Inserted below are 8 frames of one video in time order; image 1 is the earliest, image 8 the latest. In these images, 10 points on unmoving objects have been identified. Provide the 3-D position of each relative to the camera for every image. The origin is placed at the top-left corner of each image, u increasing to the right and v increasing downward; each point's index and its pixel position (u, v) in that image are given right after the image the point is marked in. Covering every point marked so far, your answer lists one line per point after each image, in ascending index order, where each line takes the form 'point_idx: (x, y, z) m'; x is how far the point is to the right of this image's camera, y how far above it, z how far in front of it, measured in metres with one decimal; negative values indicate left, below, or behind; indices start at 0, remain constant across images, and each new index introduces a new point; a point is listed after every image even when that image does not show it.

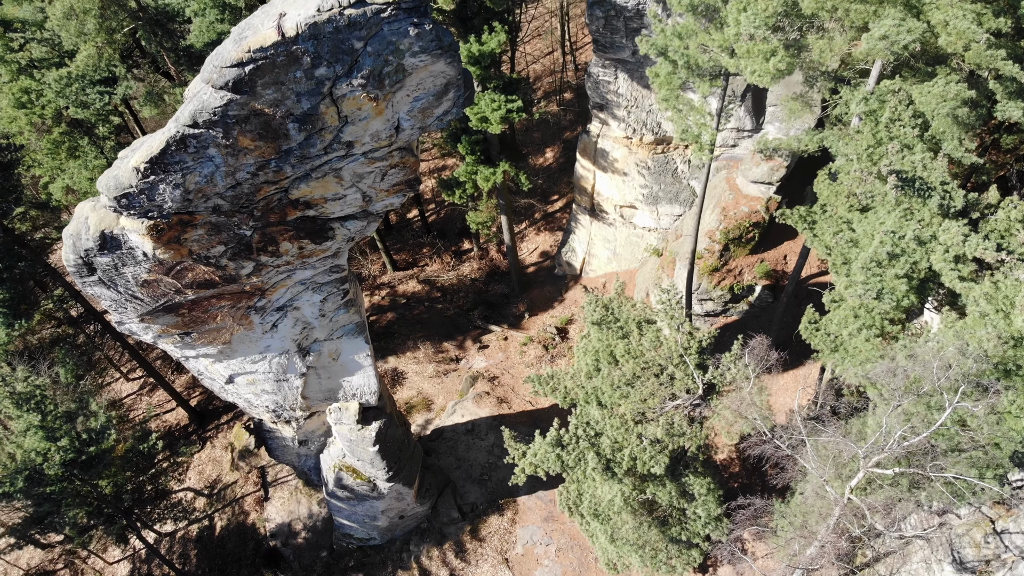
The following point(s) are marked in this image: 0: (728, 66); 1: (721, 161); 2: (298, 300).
0: (+2.9, +3.0, +11.0) m
1: (+3.9, +2.3, +15.5) m
2: (-3.1, -0.1, +11.7) m
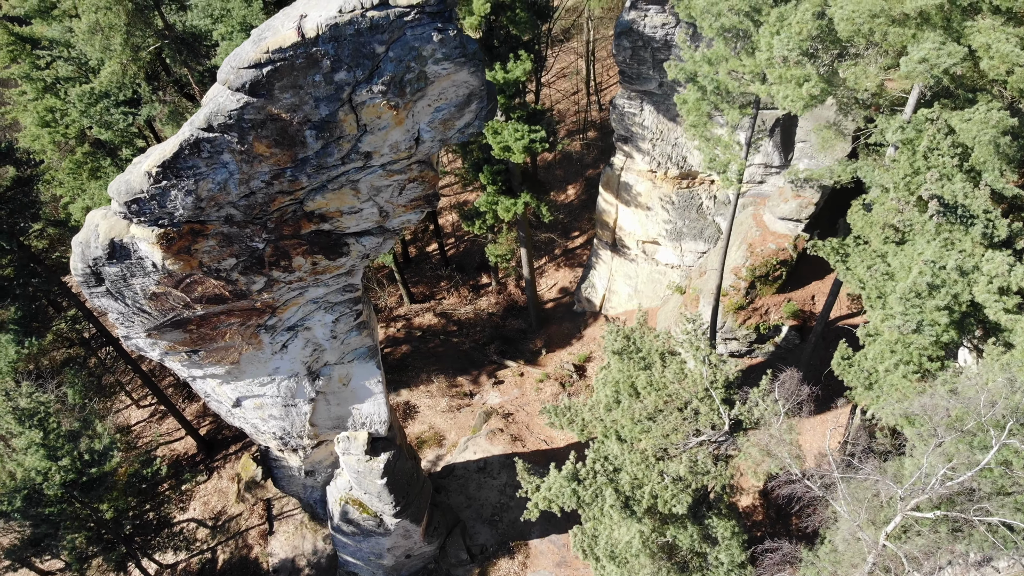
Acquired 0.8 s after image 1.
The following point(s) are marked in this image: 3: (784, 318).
0: (+3.2, +2.5, +10.7) m
1: (+4.3, +1.6, +15.1) m
2: (-2.8, -0.4, +11.4) m
3: (+4.9, -0.6, +15.0) m
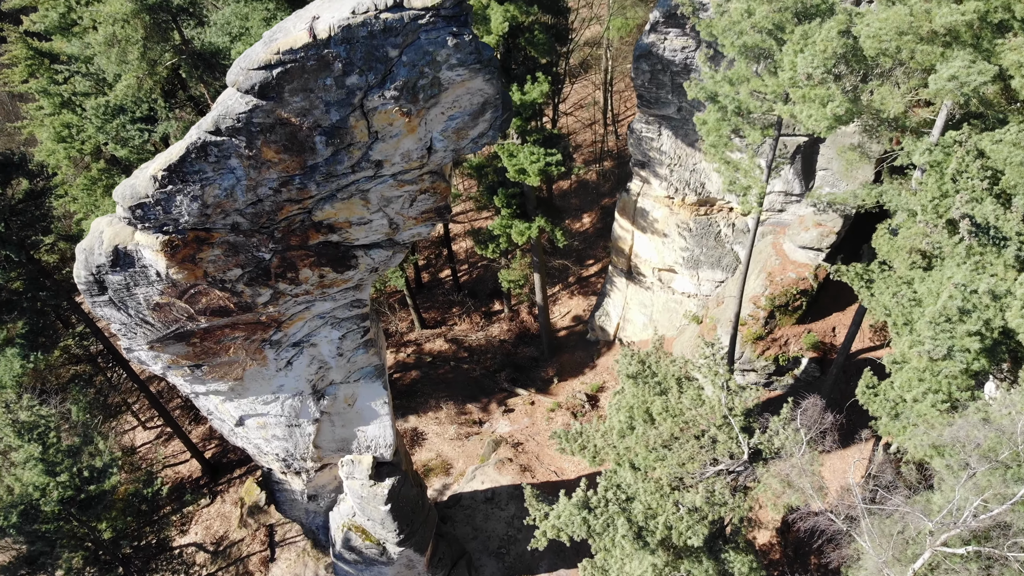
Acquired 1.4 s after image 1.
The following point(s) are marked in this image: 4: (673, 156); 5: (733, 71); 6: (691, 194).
0: (+3.4, +2.2, +10.5) m
1: (+4.6, +1.1, +14.8) m
2: (-2.7, -0.6, +11.2) m
3: (+5.2, -1.1, +14.5) m
4: (+2.9, +2.4, +14.8) m
5: (+2.8, +2.7, +10.4) m
6: (+3.3, +1.7, +15.2) m
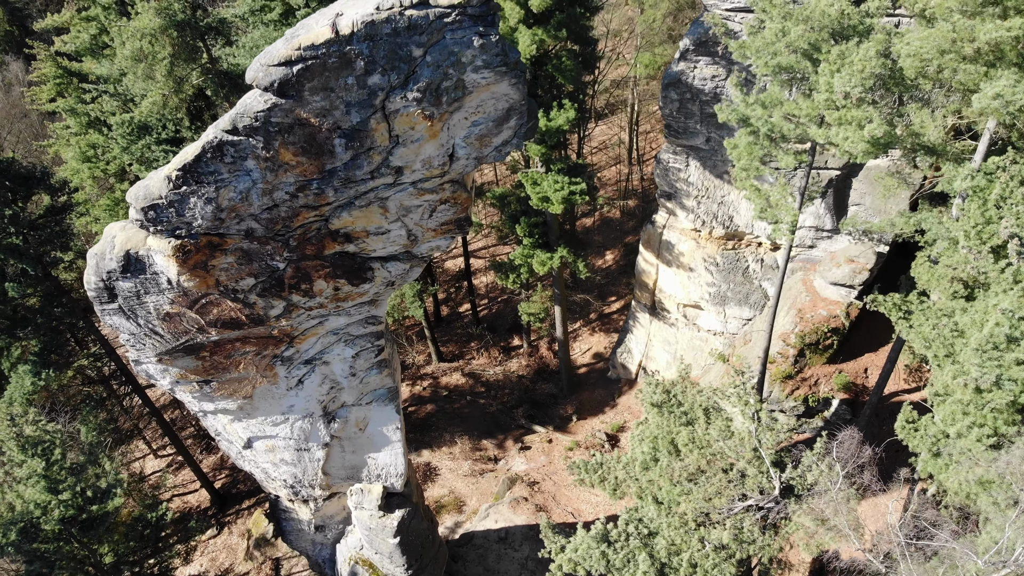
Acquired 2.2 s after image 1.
0: (+3.7, +1.8, +10.2) m
1: (+5.0, +0.4, +14.4) m
2: (-2.4, -0.8, +10.8) m
3: (+5.5, -1.7, +14.0) m
4: (+3.3, +1.8, +14.5) m
5: (+3.1, +2.4, +10.1) m
6: (+3.7, +1.1, +14.9) m
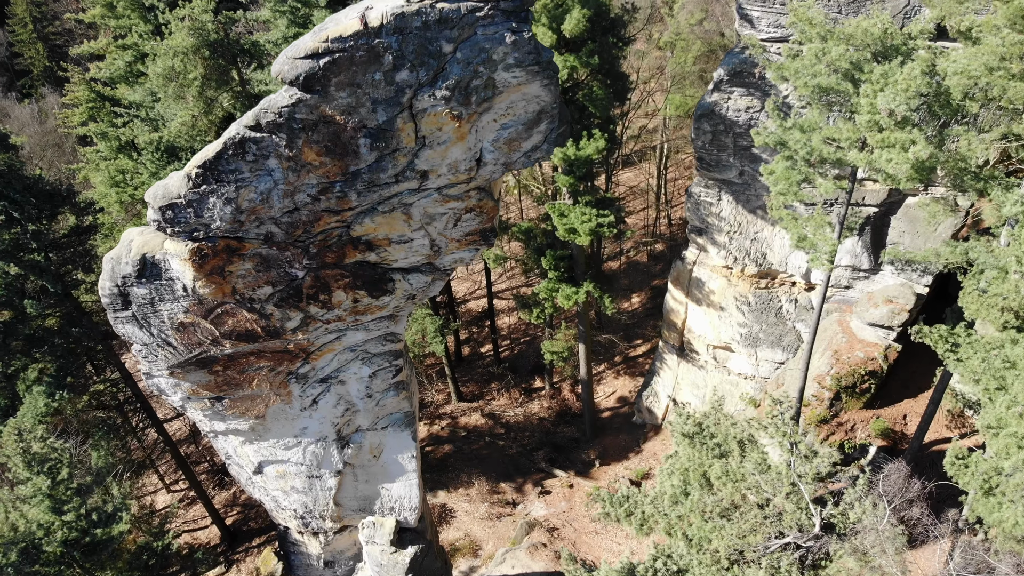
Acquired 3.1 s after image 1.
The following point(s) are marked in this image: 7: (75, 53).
0: (+4.1, +1.5, +9.8) m
1: (+5.4, -0.3, +13.9) m
2: (-2.1, -1.1, +10.5) m
3: (+5.8, -2.4, +13.3) m
4: (+3.8, +1.1, +14.2) m
5: (+3.5, +2.0, +9.8) m
6: (+4.2, +0.4, +14.5) m
7: (-8.9, +4.8, +16.8) m
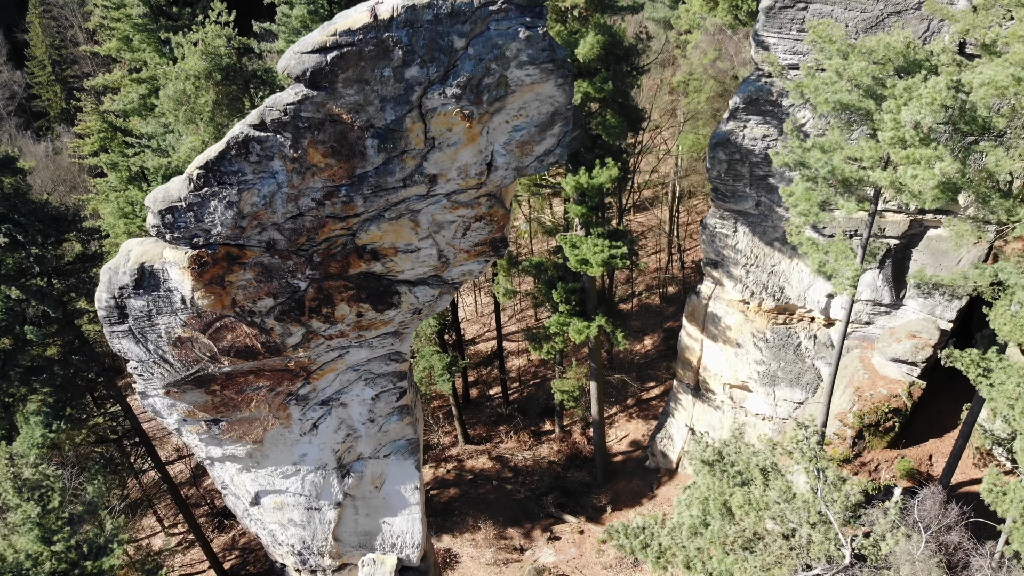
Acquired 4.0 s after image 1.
0: (+4.2, +1.2, +9.5) m
1: (+5.5, -0.8, +13.4) m
2: (-2.0, -1.3, +10.1) m
3: (+5.9, -2.9, +12.7) m
4: (+4.0, +0.5, +13.8) m
5: (+3.6, +1.8, +9.6) m
6: (+4.4, -0.2, +14.1) m
7: (-8.6, +4.2, +16.8) m
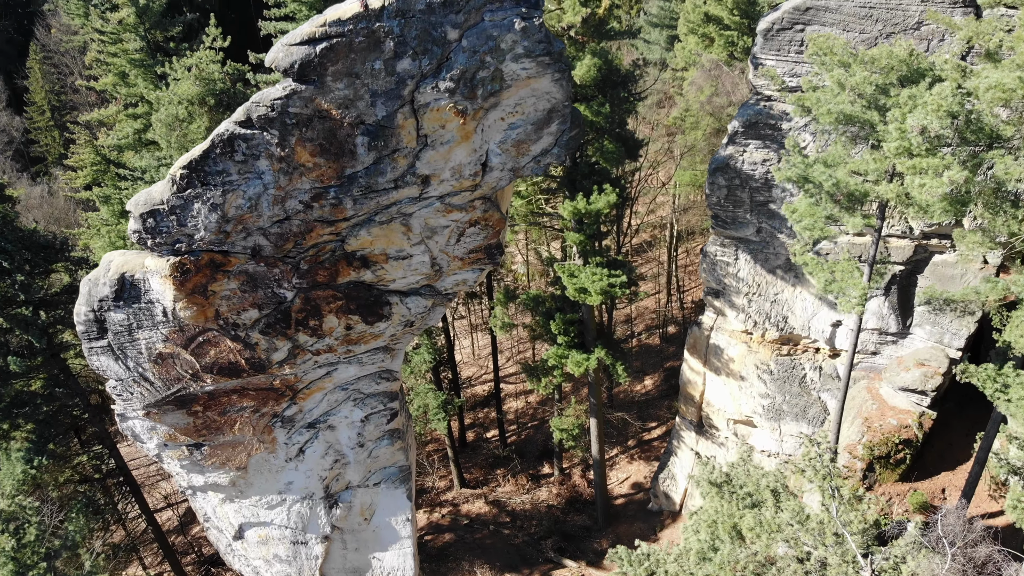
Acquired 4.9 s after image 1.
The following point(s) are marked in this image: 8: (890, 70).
0: (+4.2, +1.0, +9.2) m
1: (+5.5, -1.3, +13.0) m
2: (-2.1, -1.5, +9.6) m
3: (+5.9, -3.3, +12.2) m
4: (+3.9, +0.1, +13.5) m
5: (+3.6, +1.6, +9.4) m
6: (+4.3, -0.7, +13.7) m
7: (-8.7, +3.4, +16.7) m
8: (+4.0, +2.3, +8.6) m
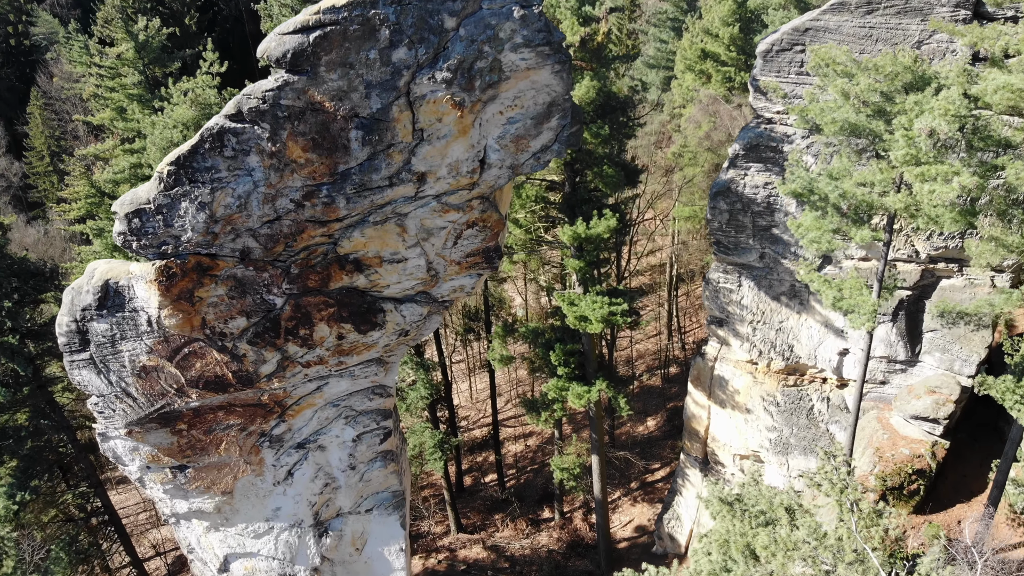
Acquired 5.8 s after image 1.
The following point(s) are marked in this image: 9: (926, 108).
0: (+4.2, +0.9, +9.0) m
1: (+5.5, -1.7, +12.6) m
2: (-2.1, -1.7, +9.2) m
3: (+5.9, -3.7, +11.7) m
4: (+3.9, -0.4, +13.2) m
5: (+3.6, +1.4, +9.2) m
6: (+4.3, -1.1, +13.4) m
7: (-8.7, +2.7, +16.6) m
8: (+3.9, +2.2, +8.5) m
9: (+4.0, +1.8, +8.0) m
